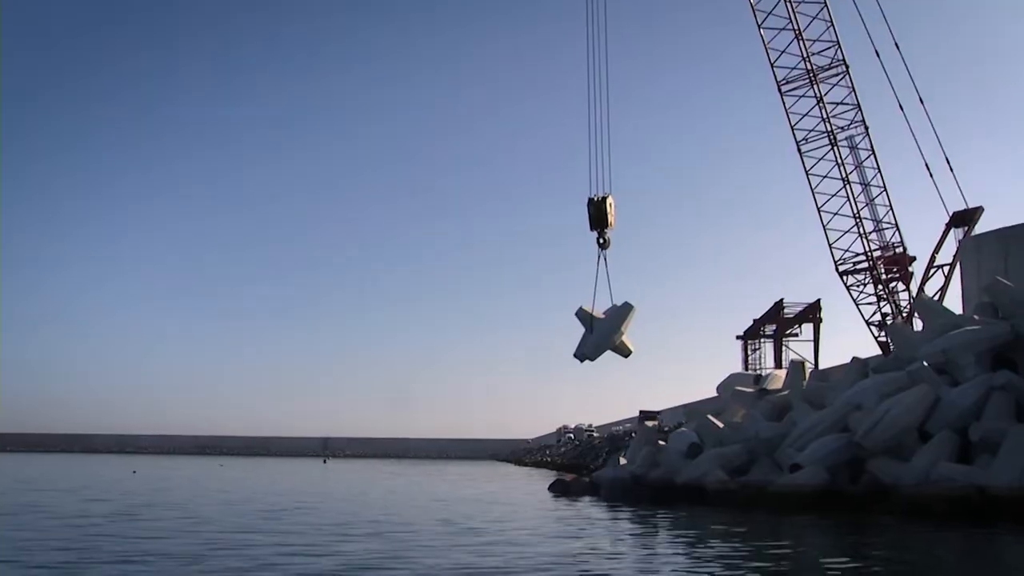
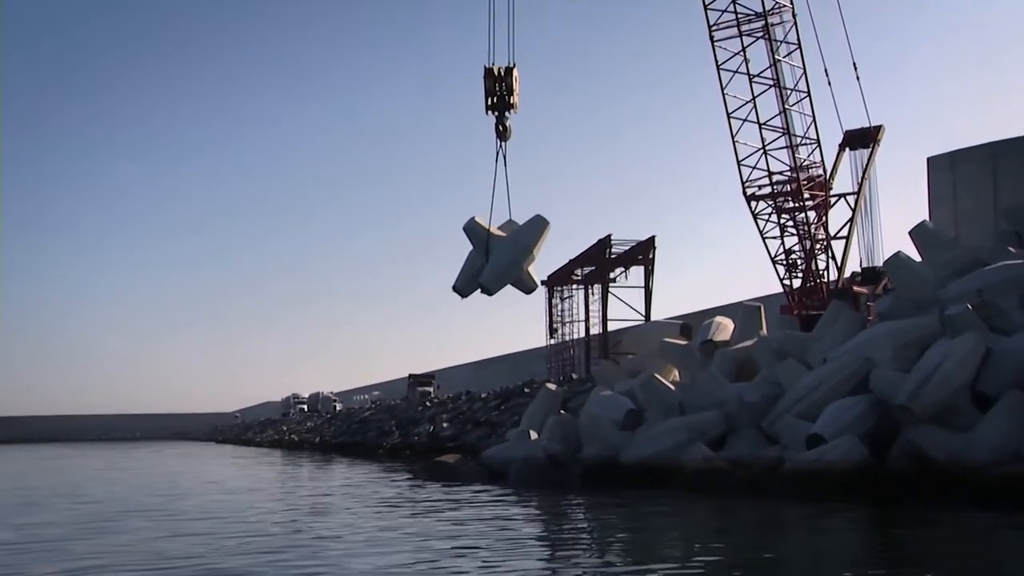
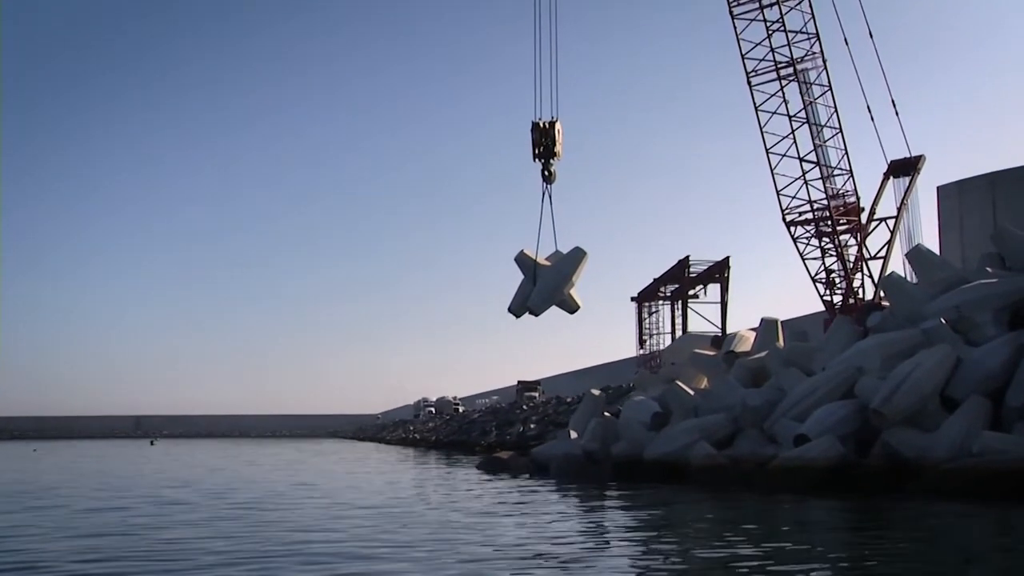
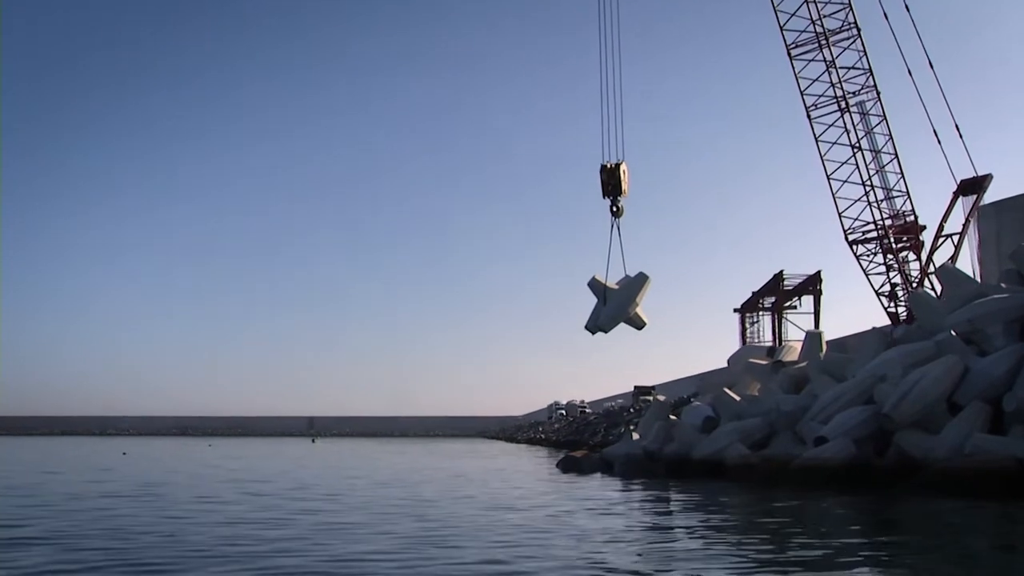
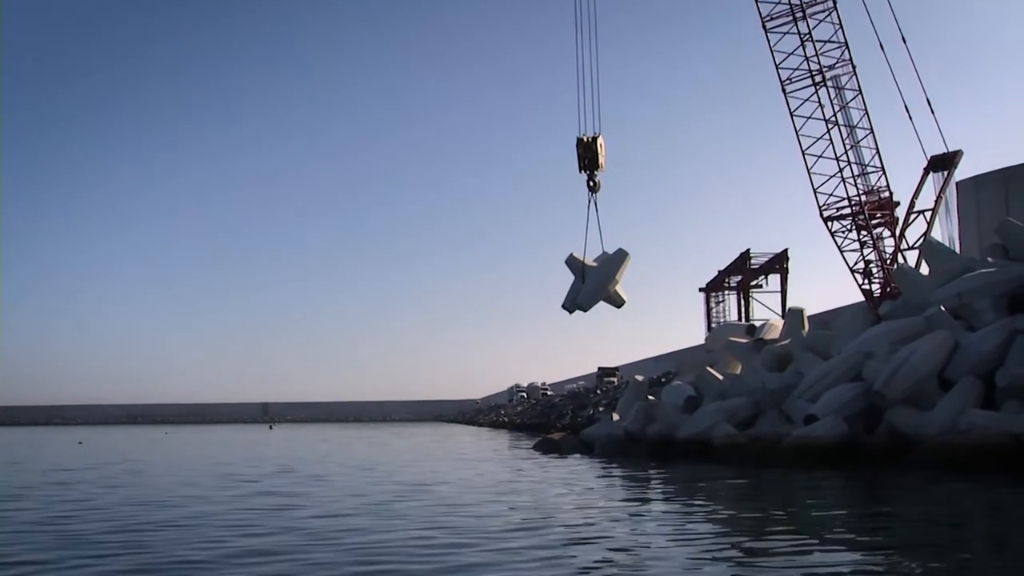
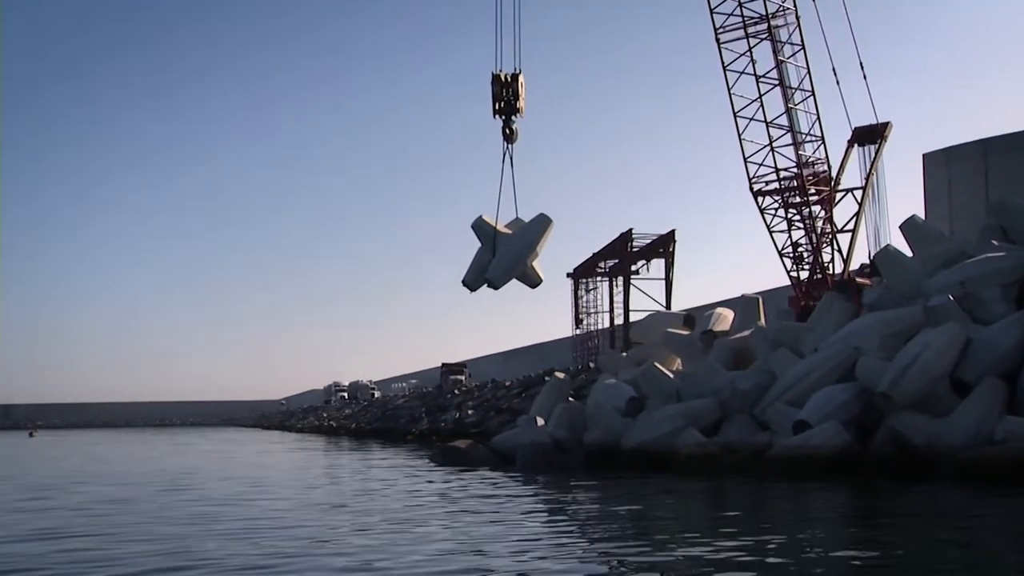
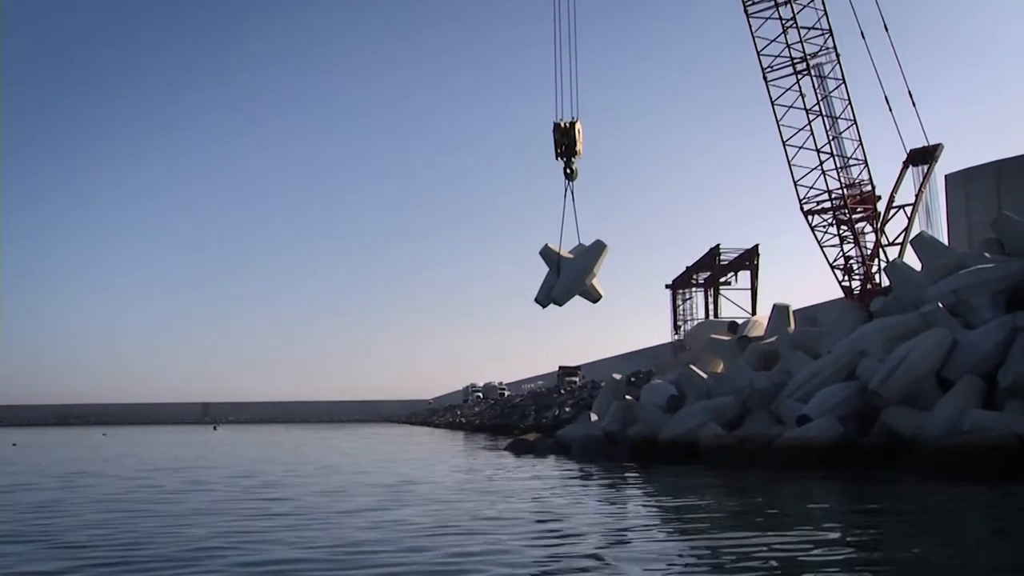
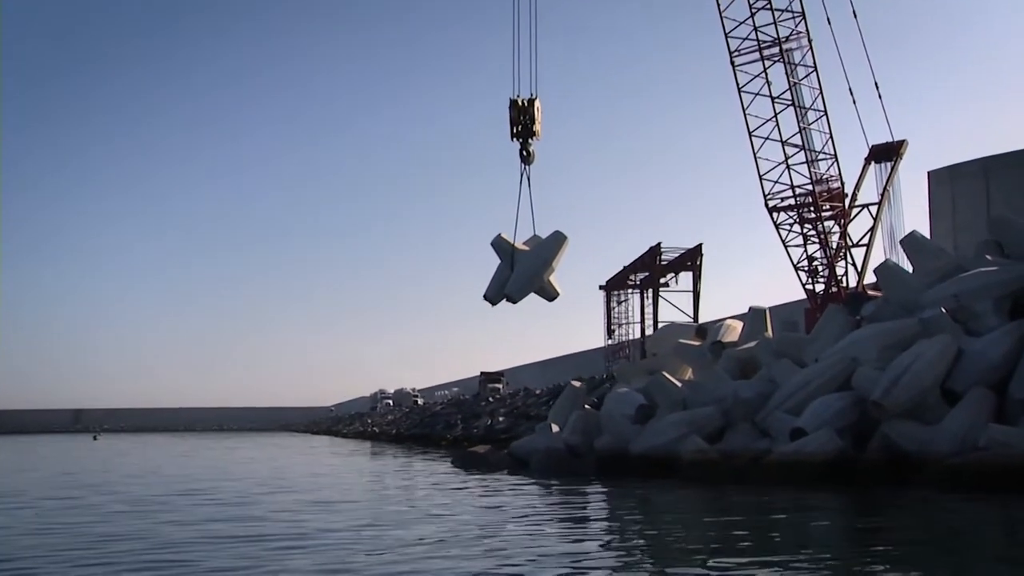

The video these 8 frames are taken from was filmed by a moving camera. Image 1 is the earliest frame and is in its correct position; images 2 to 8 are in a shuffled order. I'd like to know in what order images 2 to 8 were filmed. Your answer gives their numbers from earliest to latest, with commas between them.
4, 5, 7, 3, 8, 6, 2
